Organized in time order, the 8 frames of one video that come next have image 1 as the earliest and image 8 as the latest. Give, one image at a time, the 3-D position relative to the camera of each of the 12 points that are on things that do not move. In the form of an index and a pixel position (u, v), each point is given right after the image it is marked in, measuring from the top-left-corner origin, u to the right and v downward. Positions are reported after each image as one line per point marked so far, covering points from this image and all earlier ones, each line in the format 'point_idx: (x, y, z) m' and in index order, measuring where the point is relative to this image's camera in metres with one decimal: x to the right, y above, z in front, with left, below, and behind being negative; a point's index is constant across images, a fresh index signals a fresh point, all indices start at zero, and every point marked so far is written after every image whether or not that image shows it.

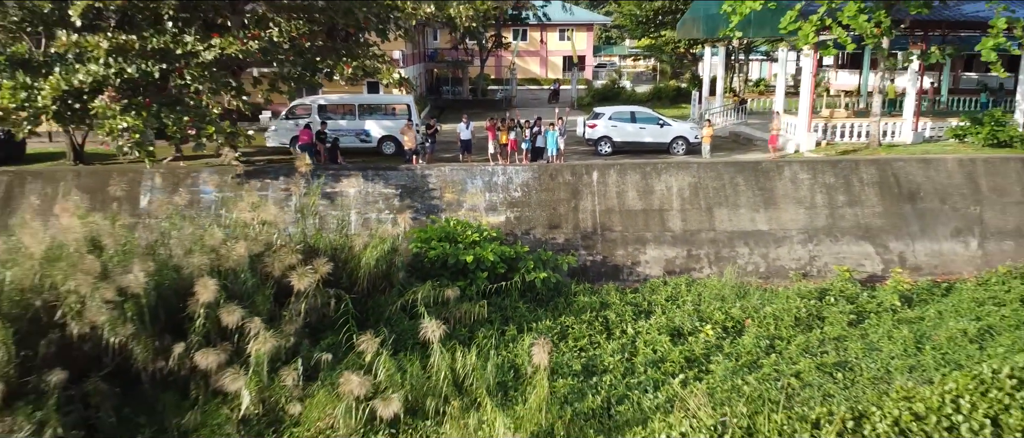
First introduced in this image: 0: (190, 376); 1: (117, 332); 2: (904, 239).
0: (-3.9, -1.9, +5.1) m
1: (-4.5, -1.3, +4.7) m
2: (+7.9, -0.4, +8.1) m
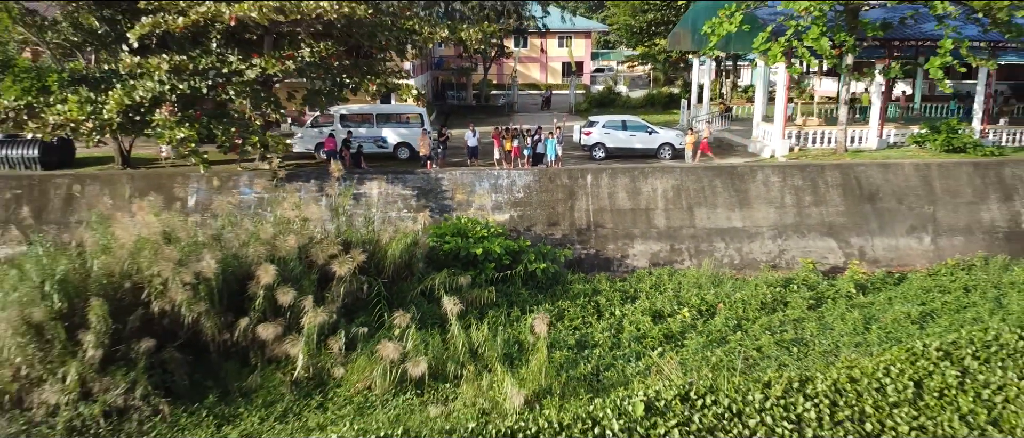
0: (-3.8, -1.9, +6.0) m
1: (-4.4, -1.2, +5.7) m
2: (+8.0, -0.4, +9.1) m
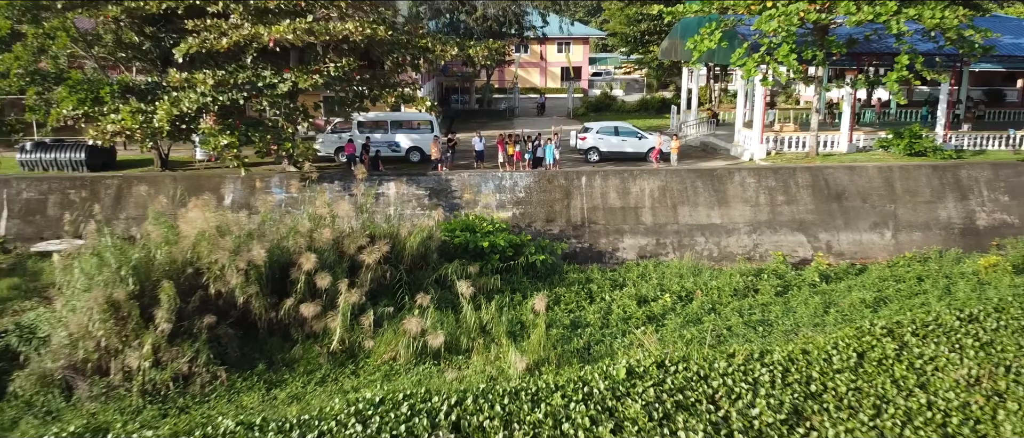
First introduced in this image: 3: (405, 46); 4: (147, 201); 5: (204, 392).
0: (-3.8, -1.8, +7.0) m
1: (-4.4, -1.2, +6.7) m
2: (+8.0, -0.3, +10.1) m
3: (-2.5, +4.1, +9.7) m
4: (-8.6, +0.4, +9.7) m
5: (-4.8, -2.7, +6.2) m
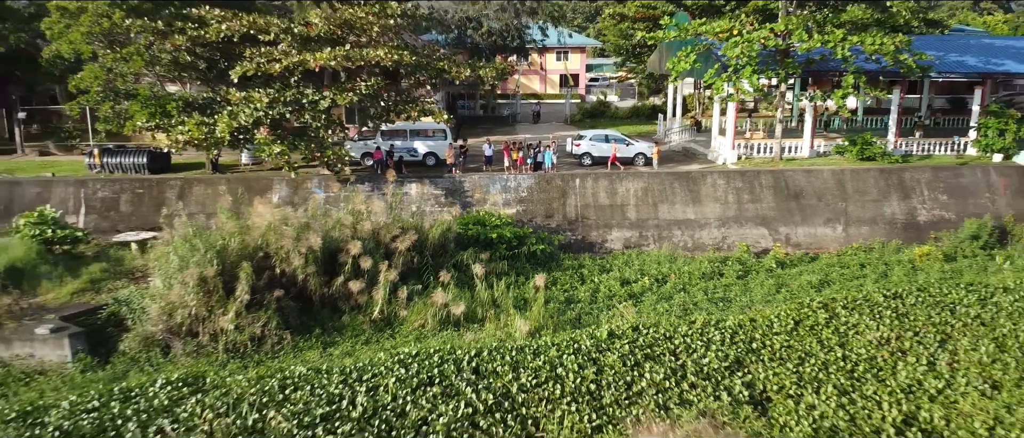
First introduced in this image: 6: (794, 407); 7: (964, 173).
0: (-3.7, -1.7, +8.6) m
1: (-4.2, -1.0, +8.3) m
2: (+8.1, -0.2, +11.8) m
3: (-2.4, +4.2, +11.3) m
4: (-8.5, +0.5, +11.3) m
5: (-4.6, -2.5, +7.9) m
6: (+4.5, -3.0, +6.5) m
7: (+14.3, +1.4, +12.7) m
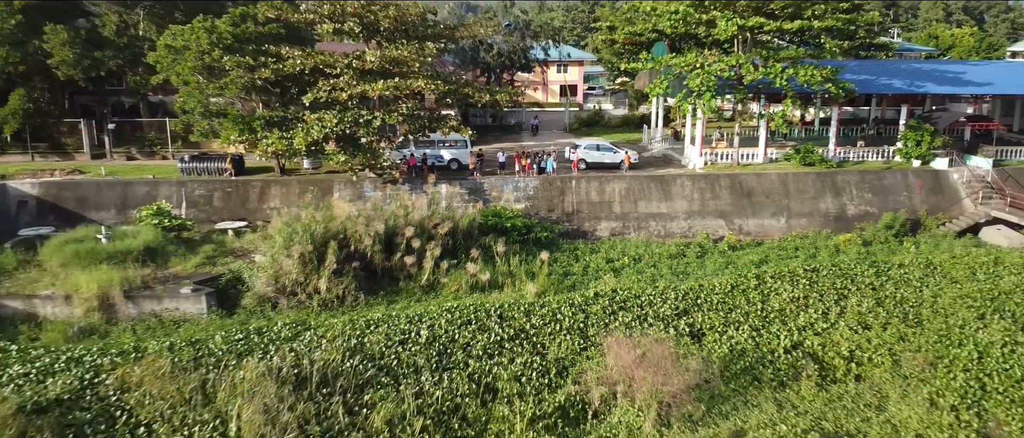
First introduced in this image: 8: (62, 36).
0: (-3.3, -1.4, +11.6) m
1: (-3.9, -0.8, +11.3) m
2: (+8.5, +0.1, +14.8) m
3: (-2.1, +4.5, +14.3) m
4: (-8.2, +0.8, +14.3) m
5: (-4.3, -2.3, +10.9) m
6: (+4.9, -2.8, +9.5) m
7: (+14.7, +1.7, +15.7) m
8: (-18.4, +7.5, +16.4) m
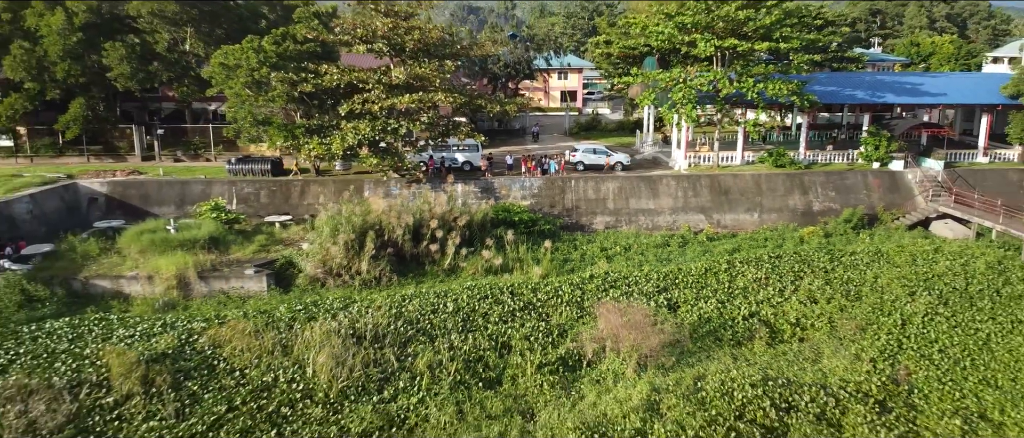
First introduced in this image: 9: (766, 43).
0: (-3.0, -1.2, +13.8) m
1: (-3.6, -0.6, +13.5) m
2: (+8.8, +0.3, +16.9) m
3: (-1.8, +4.7, +16.4) m
4: (-7.9, +1.0, +16.5) m
5: (-4.0, -2.1, +13.0) m
6: (+5.2, -2.6, +11.6) m
7: (+15.0, +1.9, +17.8) m
8: (-18.1, +7.7, +18.5) m
9: (+10.5, +7.3, +16.7) m
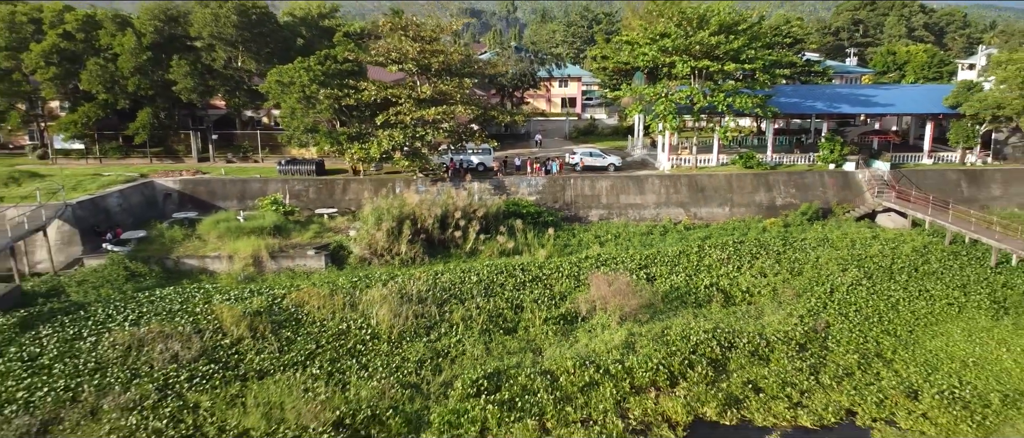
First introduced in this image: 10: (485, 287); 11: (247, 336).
0: (-2.6, -0.9, +16.9) m
1: (-3.2, -0.2, +16.6) m
2: (+9.2, +0.6, +20.0) m
3: (-1.3, +5.1, +19.5) m
4: (-7.5, +1.4, +19.6) m
5: (-3.6, -1.7, +16.1) m
6: (+5.6, -2.2, +14.7) m
7: (+15.4, +2.2, +20.9) m
8: (-17.6, +8.1, +21.6) m
9: (+10.9, +7.6, +19.7) m
10: (-1.0, -2.4, +14.3) m
11: (-8.0, -3.5, +12.1) m
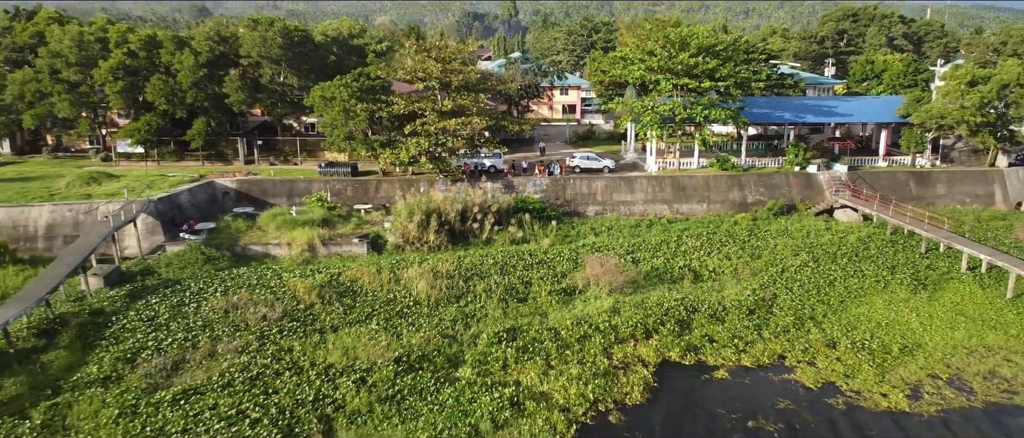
0: (-2.2, -0.6, +20.3) m
1: (-2.7, +0.1, +19.9) m
2: (+9.7, +0.9, +23.3) m
3: (-0.9, +5.4, +22.9) m
4: (-7.0, +1.7, +23.0) m
5: (-3.1, -1.4, +19.5) m
6: (+6.0, -1.9, +18.0) m
7: (+15.9, +2.5, +24.2) m
8: (-17.2, +8.4, +25.0) m
9: (+11.4, +7.9, +23.1) m
10: (-0.5, -2.1, +17.6) m
11: (-7.5, -3.2, +15.5) m
